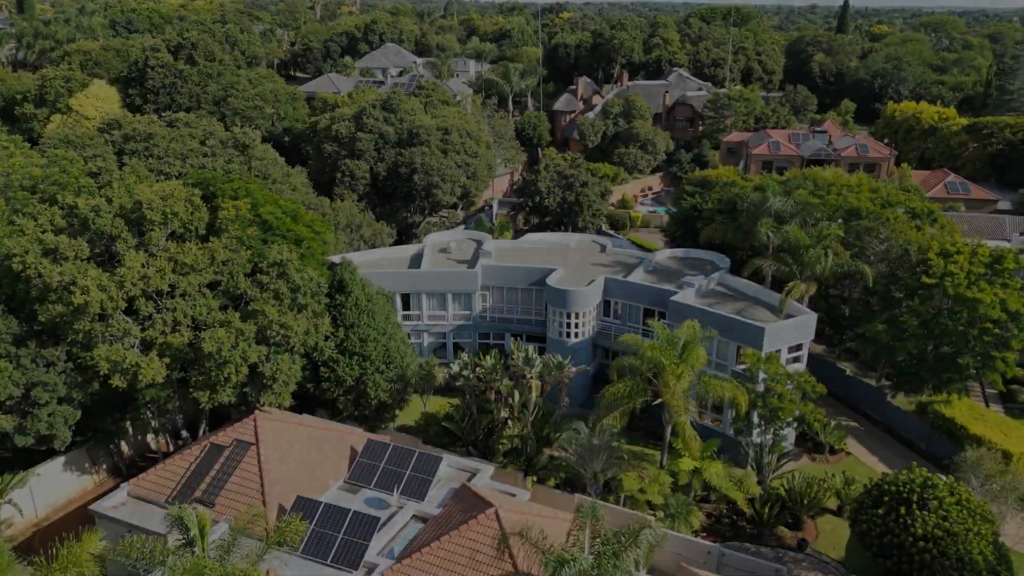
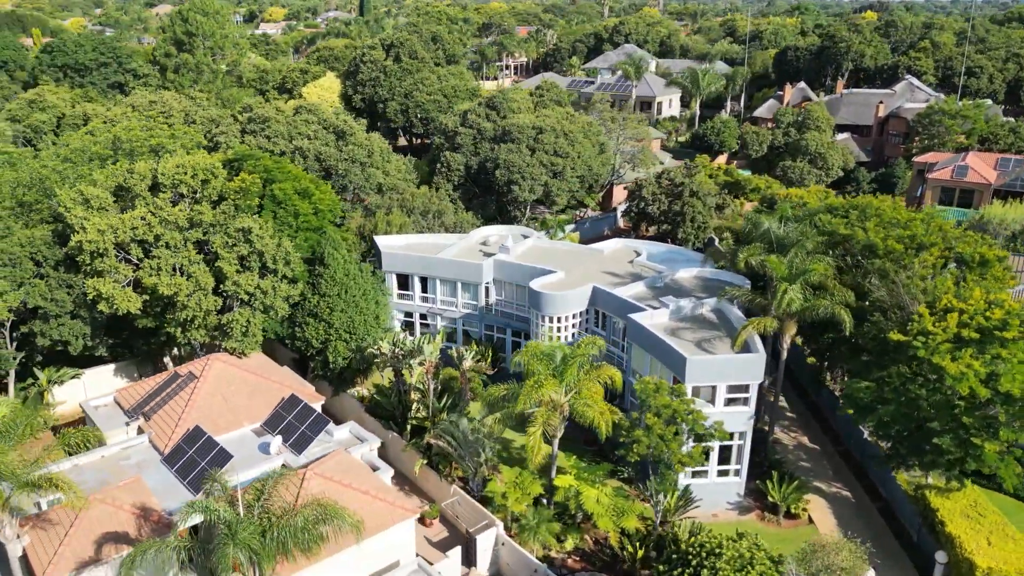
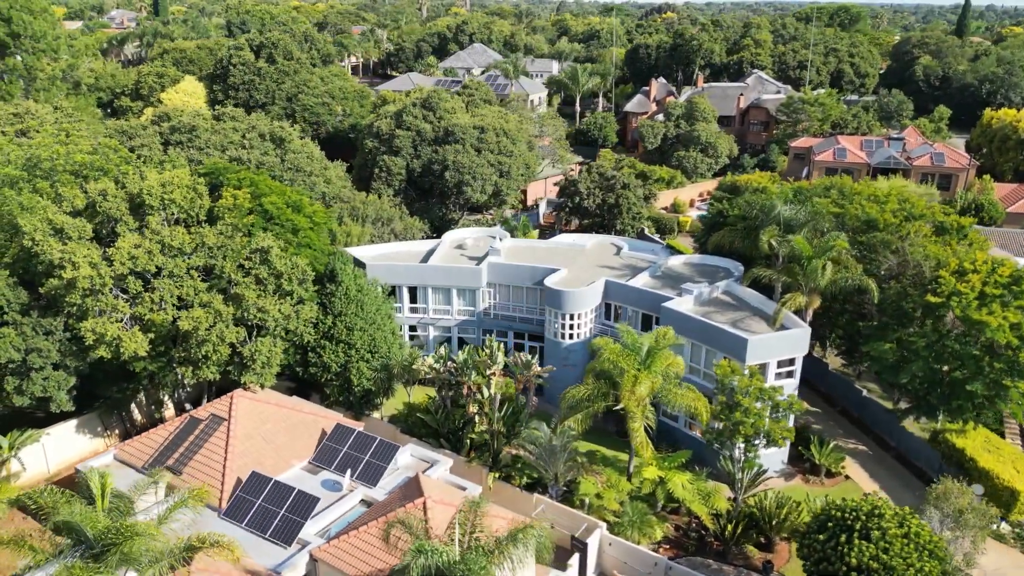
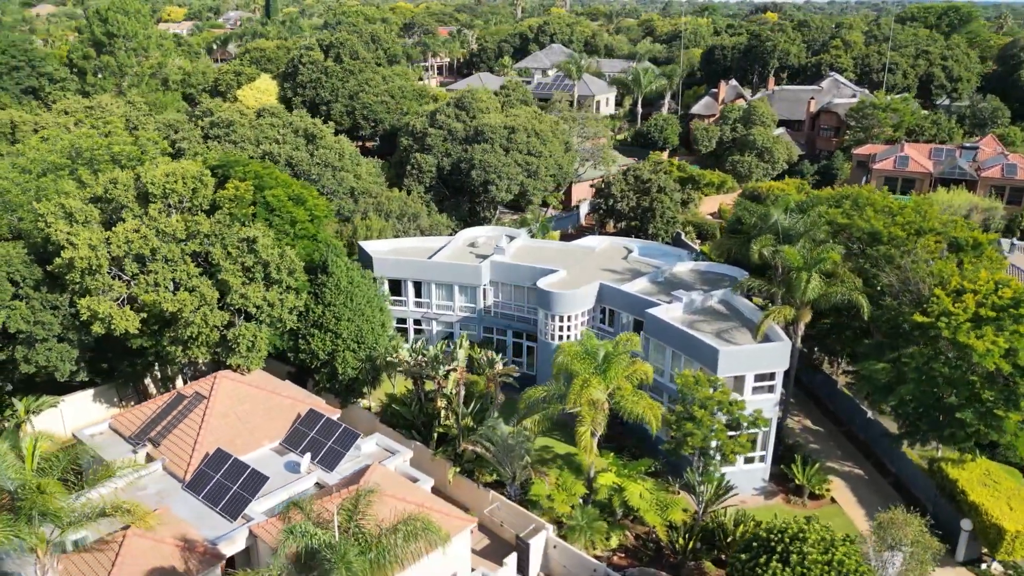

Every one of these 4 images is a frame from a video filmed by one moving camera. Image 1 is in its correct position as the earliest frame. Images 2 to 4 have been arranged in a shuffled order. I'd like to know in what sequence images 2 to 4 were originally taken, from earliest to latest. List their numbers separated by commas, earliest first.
3, 4, 2
